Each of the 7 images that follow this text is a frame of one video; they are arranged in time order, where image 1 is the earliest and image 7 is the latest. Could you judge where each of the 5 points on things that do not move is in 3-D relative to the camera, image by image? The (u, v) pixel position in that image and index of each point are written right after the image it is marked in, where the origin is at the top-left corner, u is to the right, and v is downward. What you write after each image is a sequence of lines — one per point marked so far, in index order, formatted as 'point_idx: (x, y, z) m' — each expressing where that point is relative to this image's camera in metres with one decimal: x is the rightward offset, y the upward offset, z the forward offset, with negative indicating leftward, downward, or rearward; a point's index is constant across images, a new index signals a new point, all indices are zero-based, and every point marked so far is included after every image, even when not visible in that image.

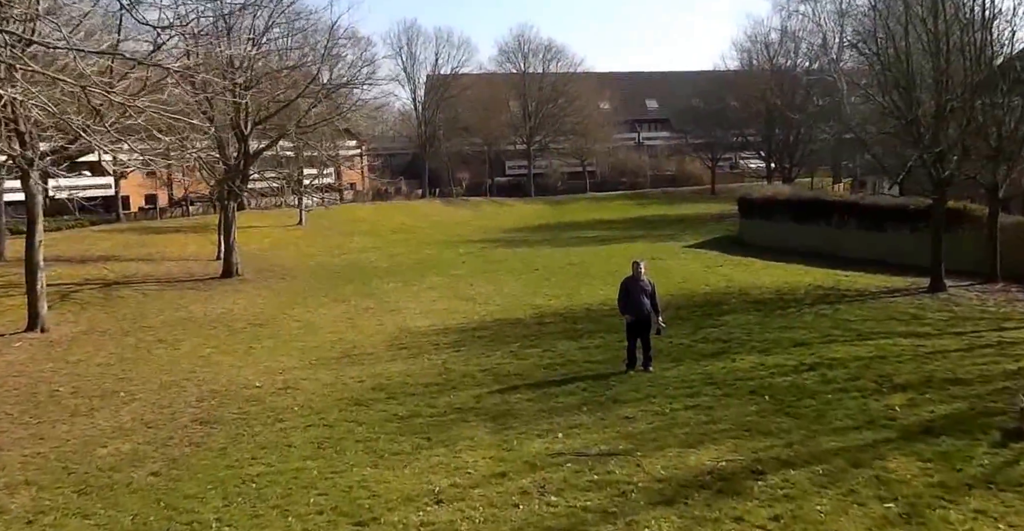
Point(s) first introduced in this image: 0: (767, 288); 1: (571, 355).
0: (+6.0, -0.5, +19.7) m
1: (+0.8, -1.3, +12.3) m
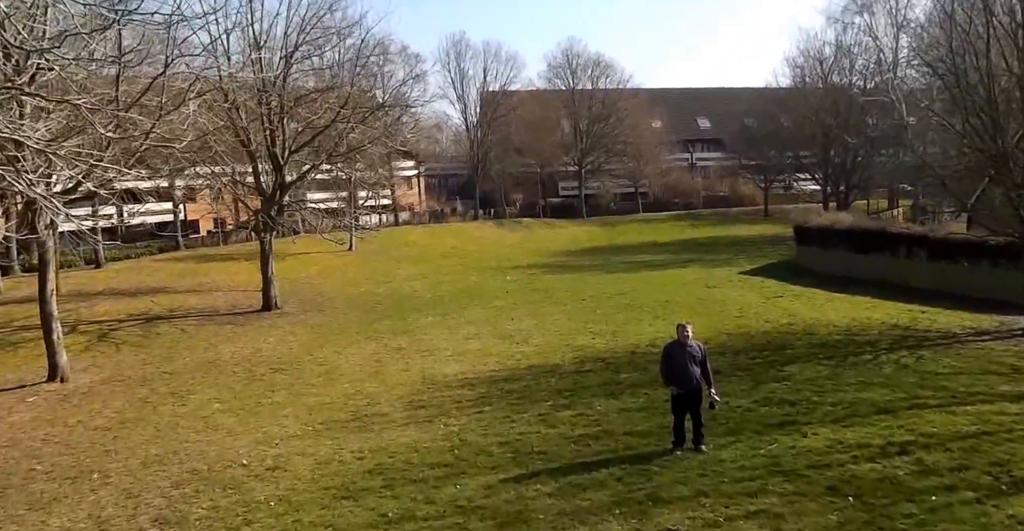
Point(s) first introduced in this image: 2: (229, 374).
0: (+6.7, -1.3, +17.5) m
1: (+1.2, -1.9, +10.5) m
2: (-6.4, -2.3, +19.3) m
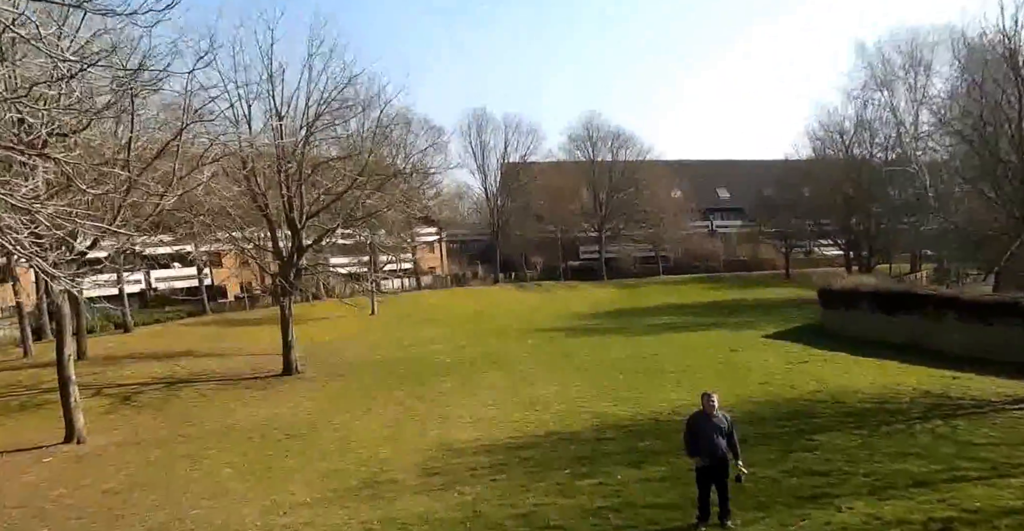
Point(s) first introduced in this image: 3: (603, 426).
0: (+7.1, -2.5, +16.9) m
1: (+1.4, -2.6, +10.0) m
2: (-6.0, -3.7, +19.0) m
3: (+1.6, -2.8, +15.2) m
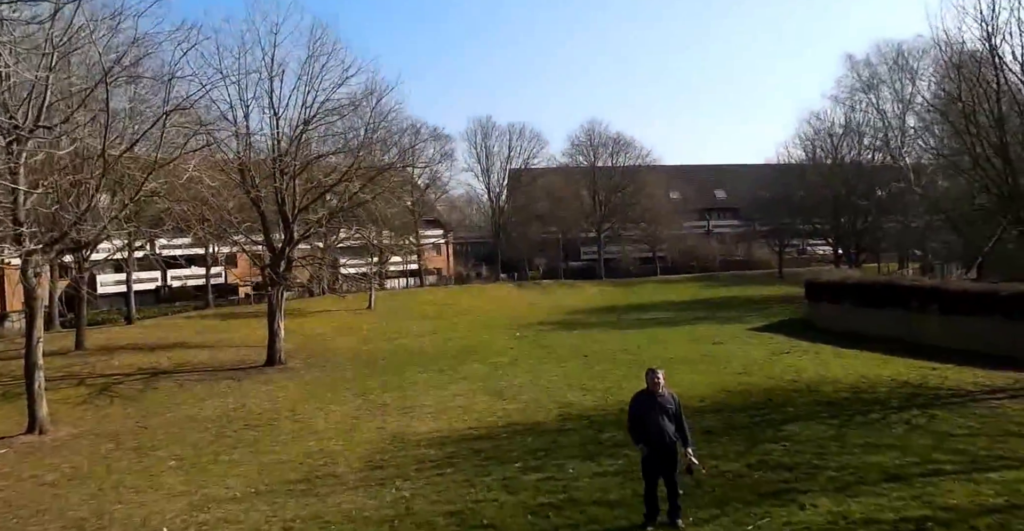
0: (+6.5, -2.2, +16.1) m
1: (+0.7, -2.4, +9.2) m
2: (-6.6, -3.4, +18.2) m
3: (+1.0, -2.6, +14.4) m
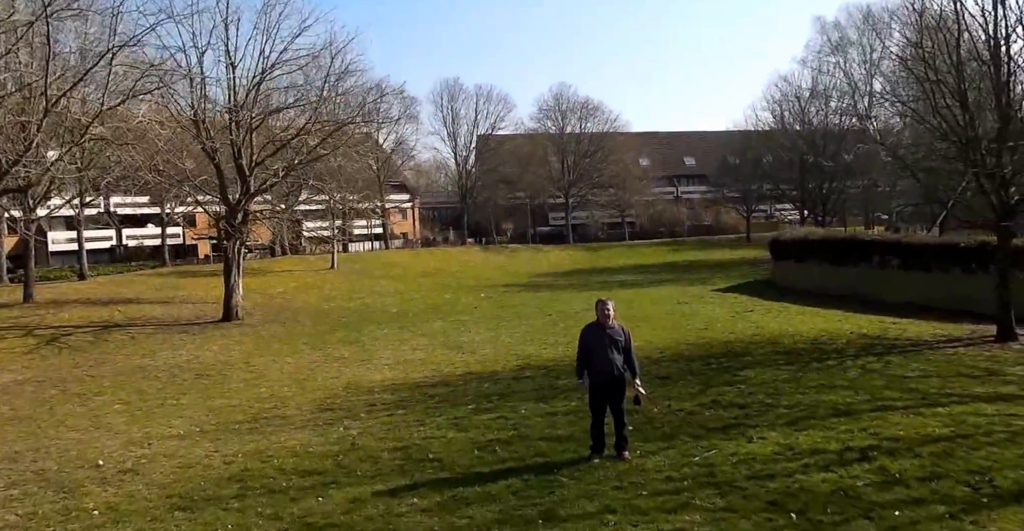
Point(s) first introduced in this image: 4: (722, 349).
0: (+5.7, -1.3, +16.1) m
1: (+0.2, -1.7, +9.0) m
2: (-7.4, -2.3, +17.8) m
3: (+0.2, -1.7, +14.2) m
4: (+3.6, -1.4, +14.6) m
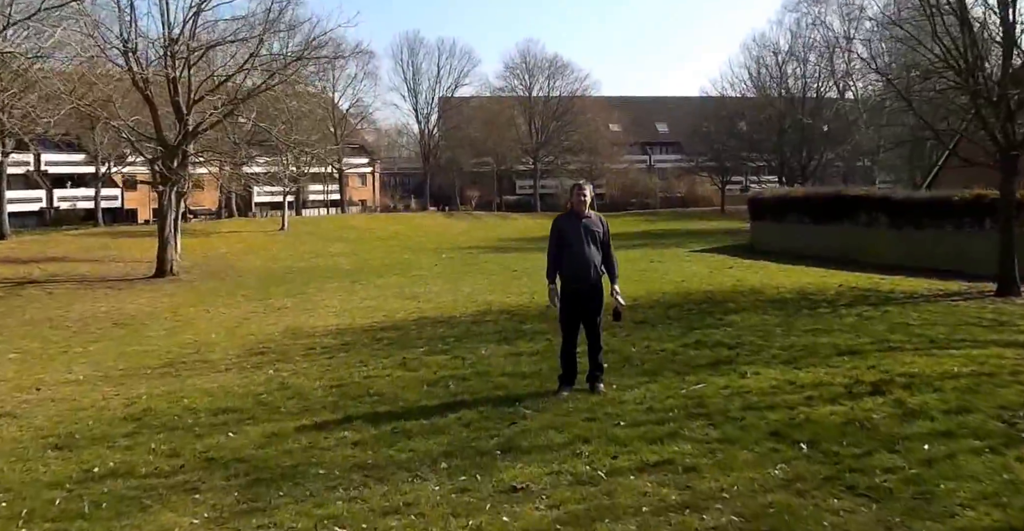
0: (+5.0, -0.4, +15.3) m
1: (-0.2, -0.9, +8.0) m
2: (-8.2, -1.2, +16.3) m
3: (-0.4, -0.7, +13.2) m
4: (+2.9, -0.5, +13.6) m
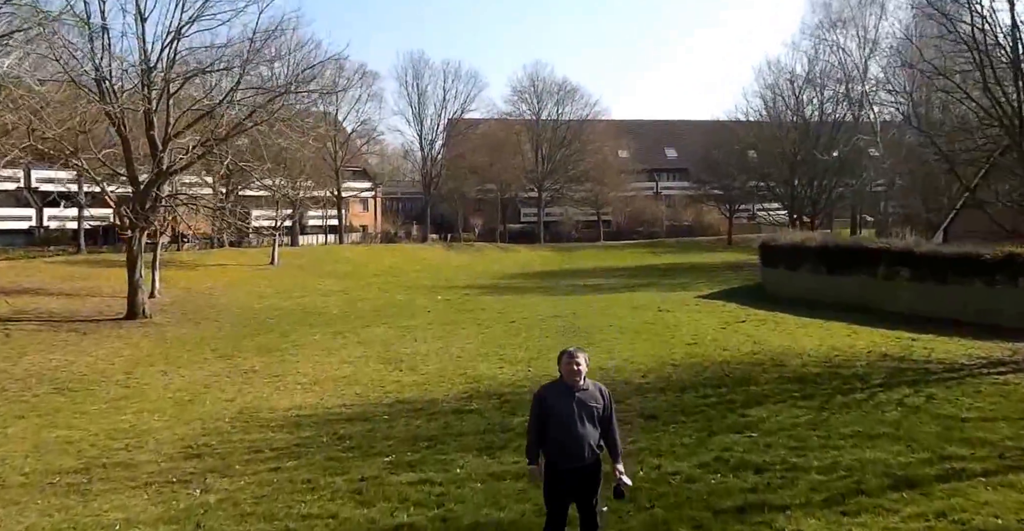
0: (+4.8, -1.5, +13.7) m
1: (-0.4, -1.7, +6.4) m
2: (-8.4, -2.1, +14.8) m
3: (-0.5, -1.7, +11.6) m
4: (+2.8, -1.5, +12.1) m
